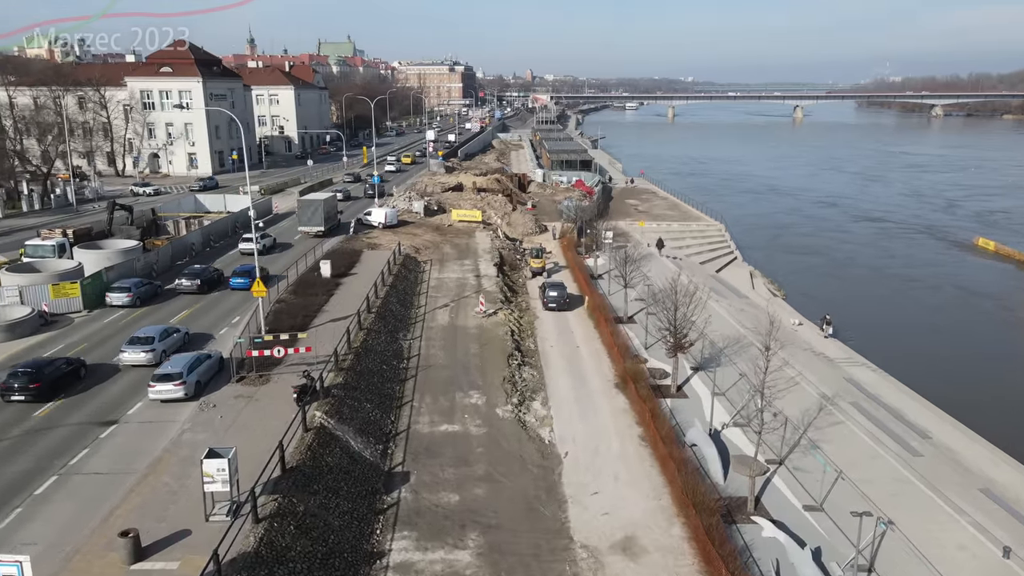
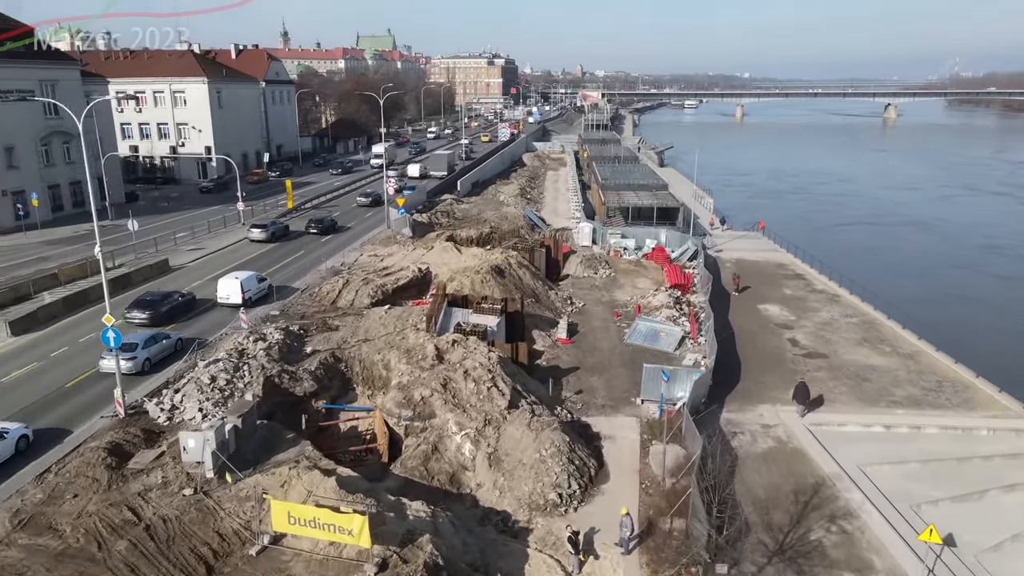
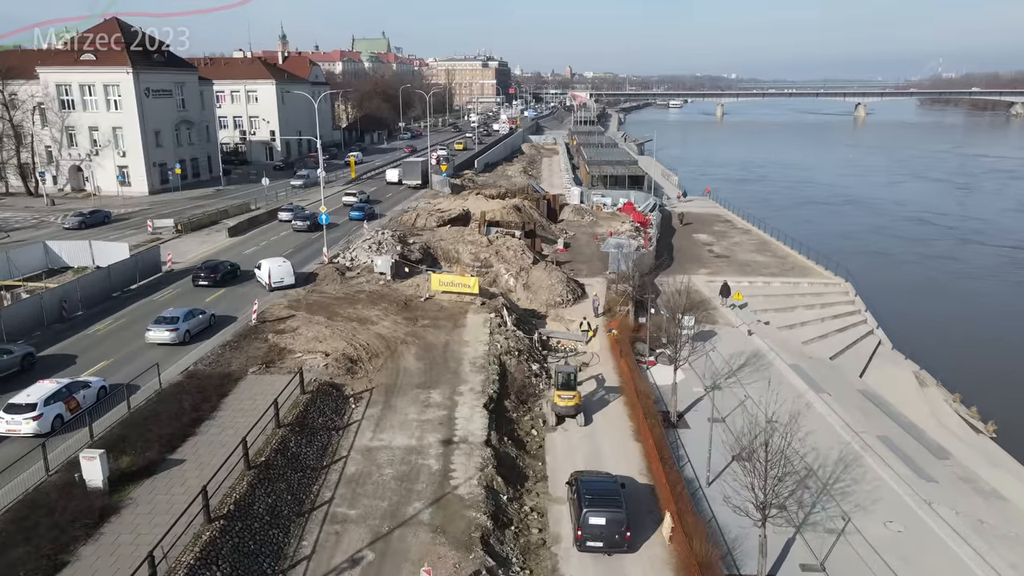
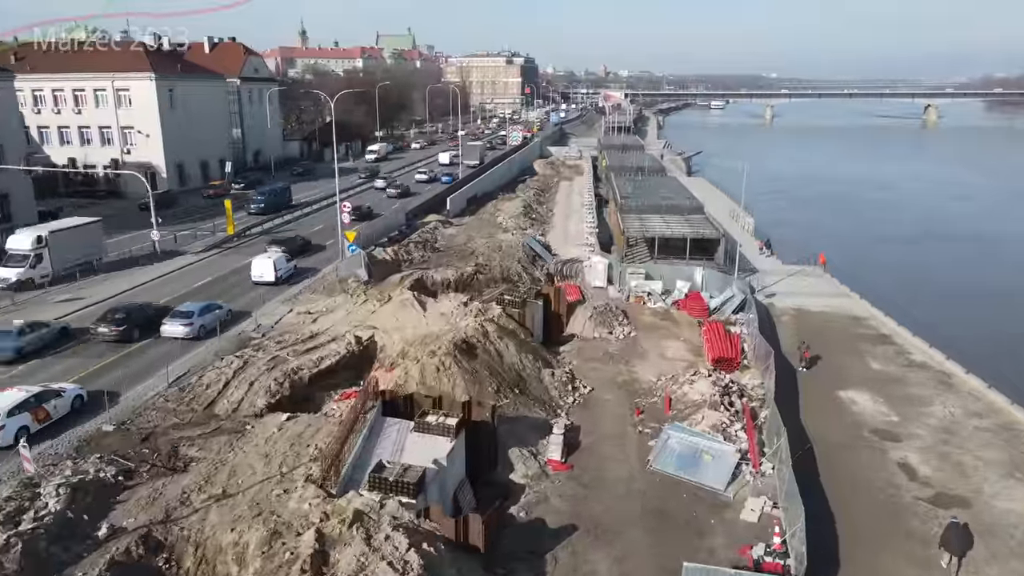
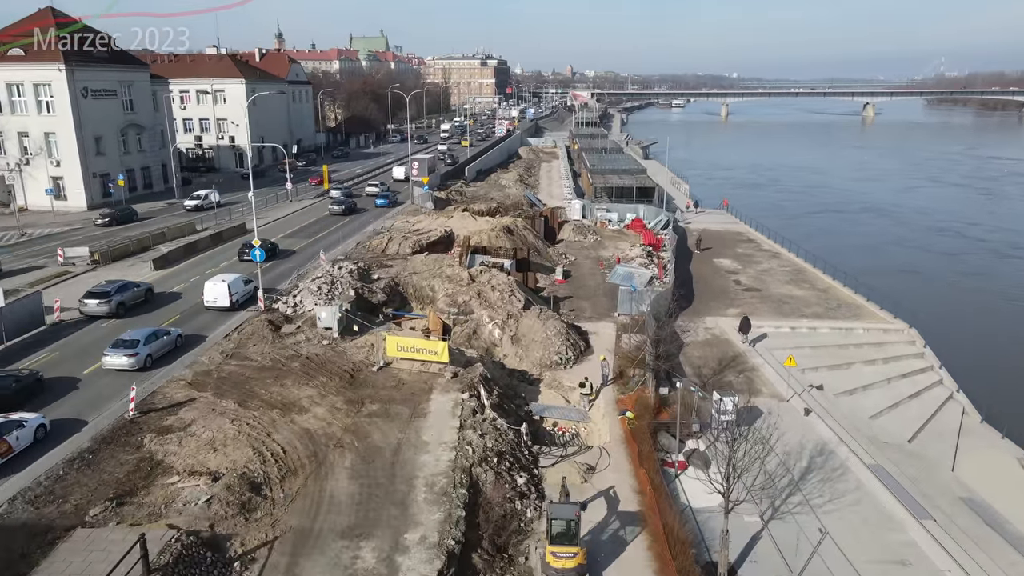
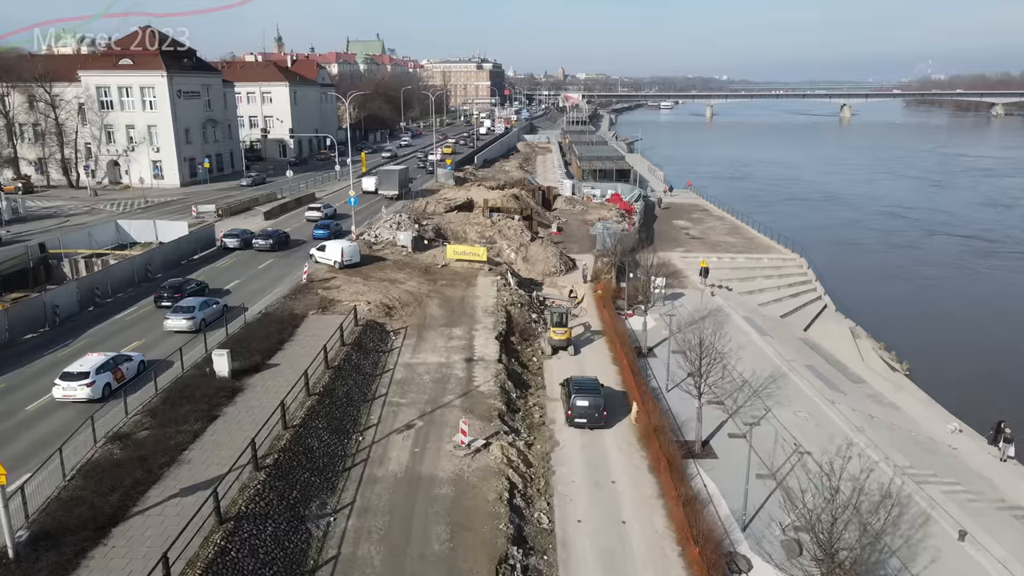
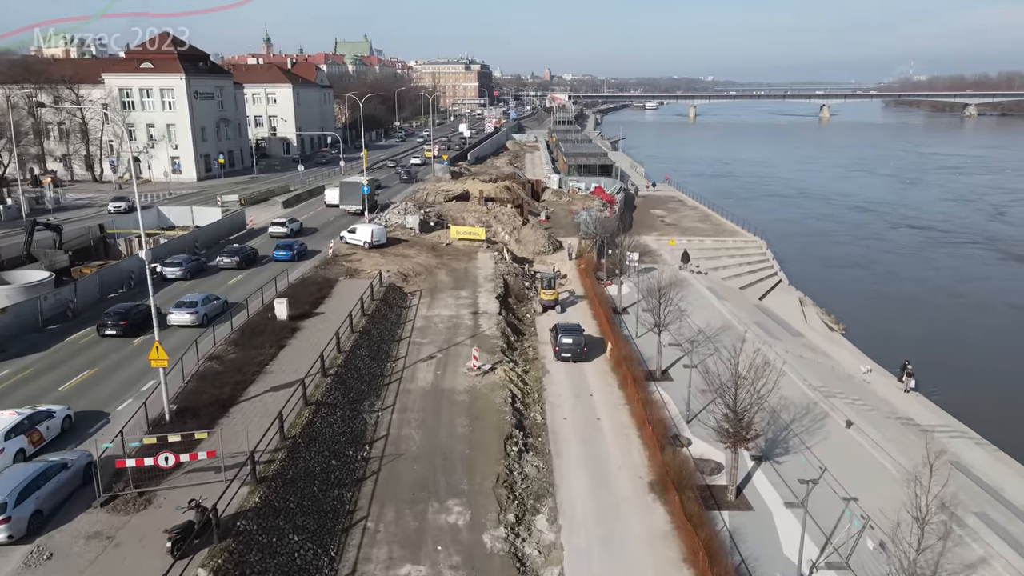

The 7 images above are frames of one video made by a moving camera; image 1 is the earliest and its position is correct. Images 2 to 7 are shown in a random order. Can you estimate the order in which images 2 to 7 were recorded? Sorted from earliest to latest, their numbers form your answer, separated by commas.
7, 6, 3, 5, 2, 4
